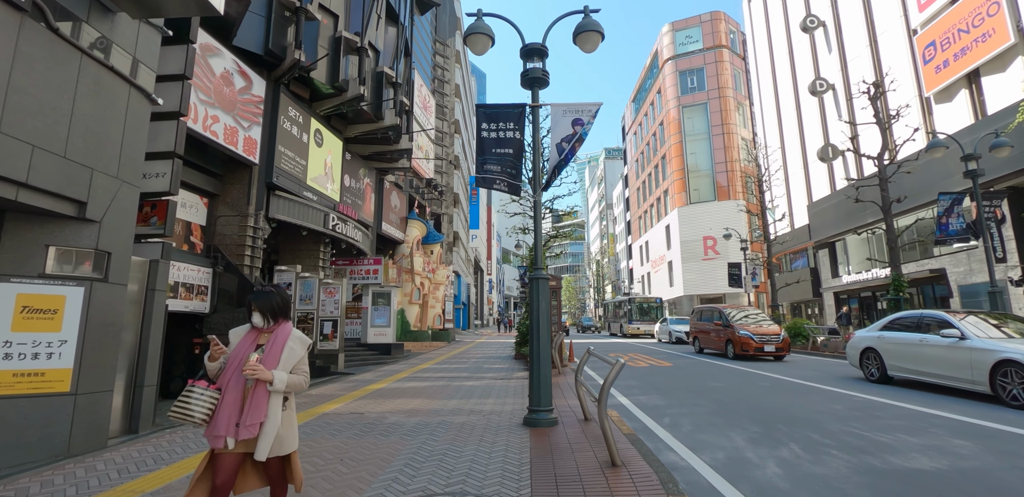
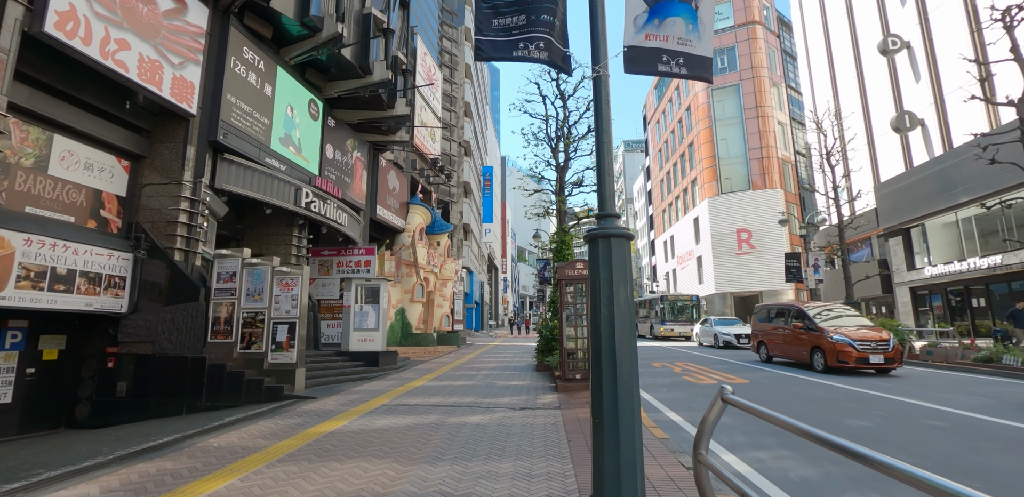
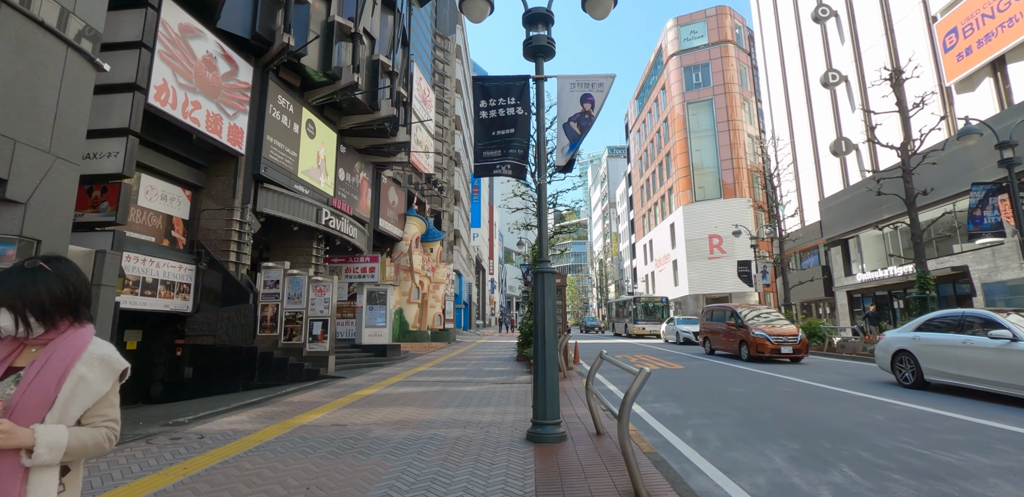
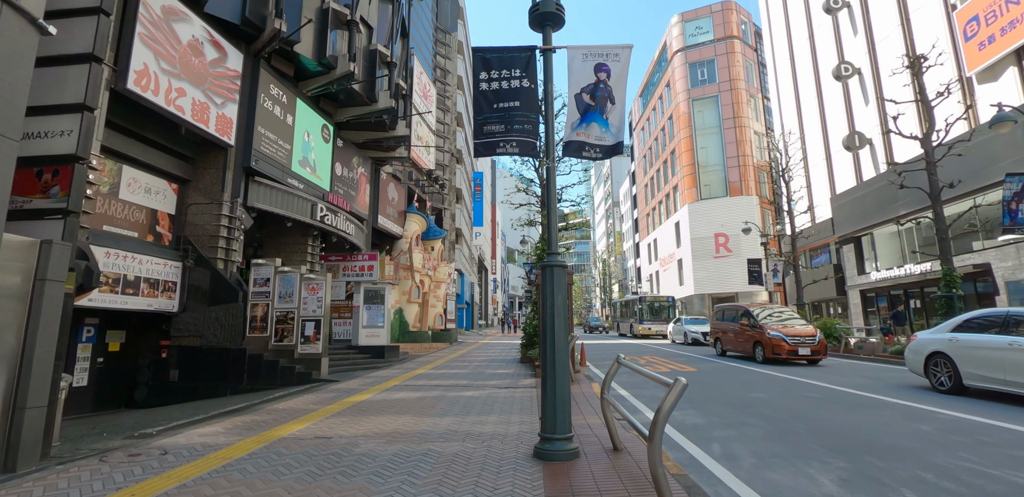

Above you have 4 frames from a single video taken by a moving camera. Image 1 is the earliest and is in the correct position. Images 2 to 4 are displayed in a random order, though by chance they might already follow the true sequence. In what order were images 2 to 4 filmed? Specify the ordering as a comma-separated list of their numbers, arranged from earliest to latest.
3, 4, 2
